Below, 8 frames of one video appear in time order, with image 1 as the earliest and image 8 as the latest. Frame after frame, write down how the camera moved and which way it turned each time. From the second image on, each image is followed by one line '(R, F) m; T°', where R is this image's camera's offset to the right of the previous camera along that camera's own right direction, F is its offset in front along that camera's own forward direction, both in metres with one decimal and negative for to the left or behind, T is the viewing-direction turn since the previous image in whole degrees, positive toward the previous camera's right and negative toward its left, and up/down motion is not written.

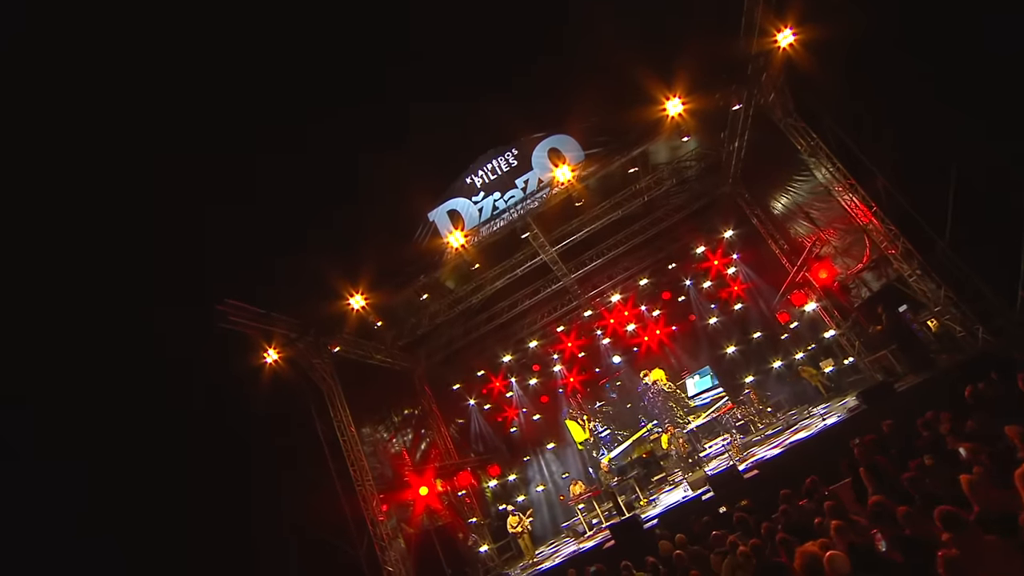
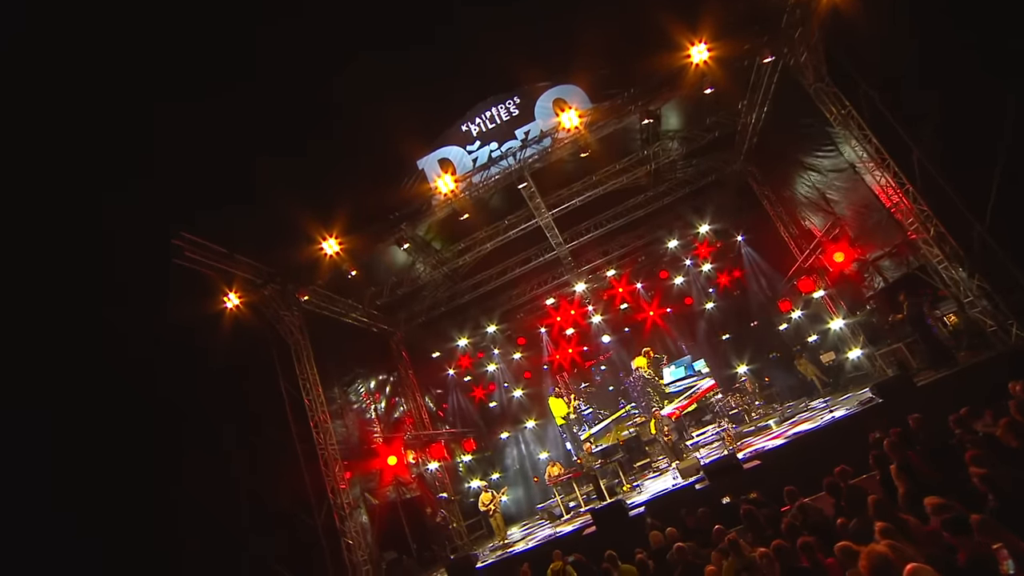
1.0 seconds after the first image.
(0.0, +1.1) m; +1°
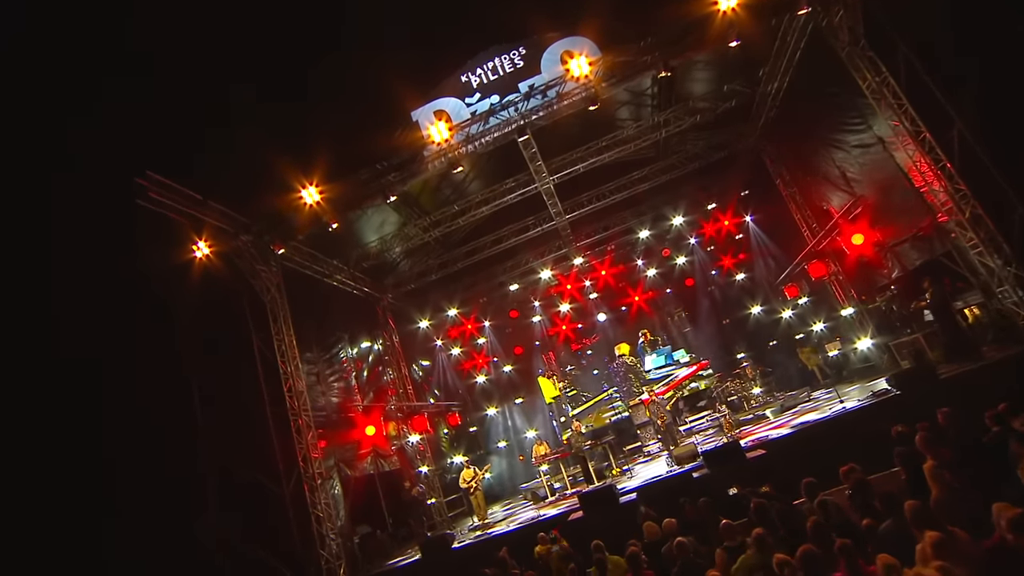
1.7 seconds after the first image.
(0.0, +0.9) m; +1°
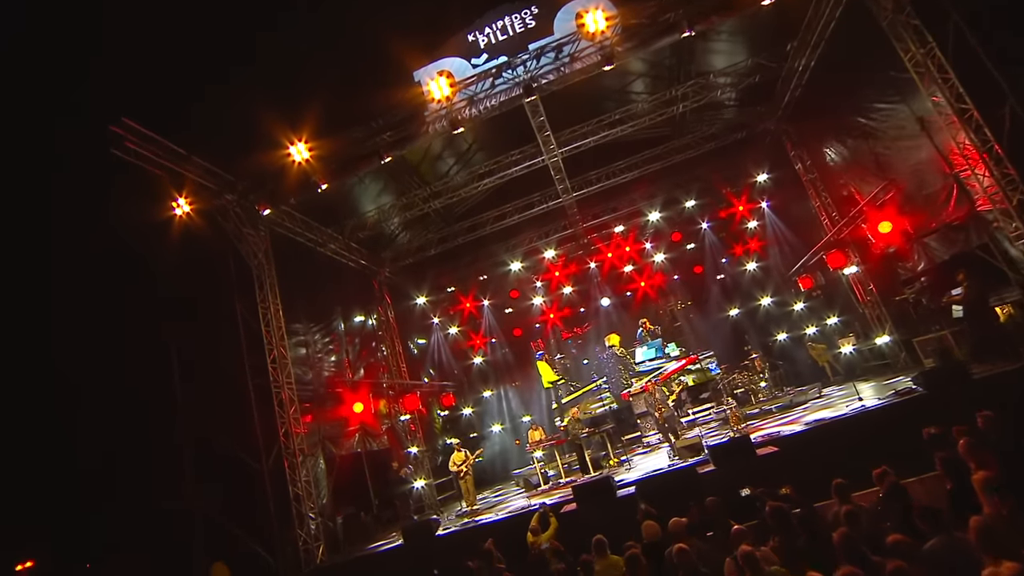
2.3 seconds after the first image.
(+0.1, +0.7) m; 0°
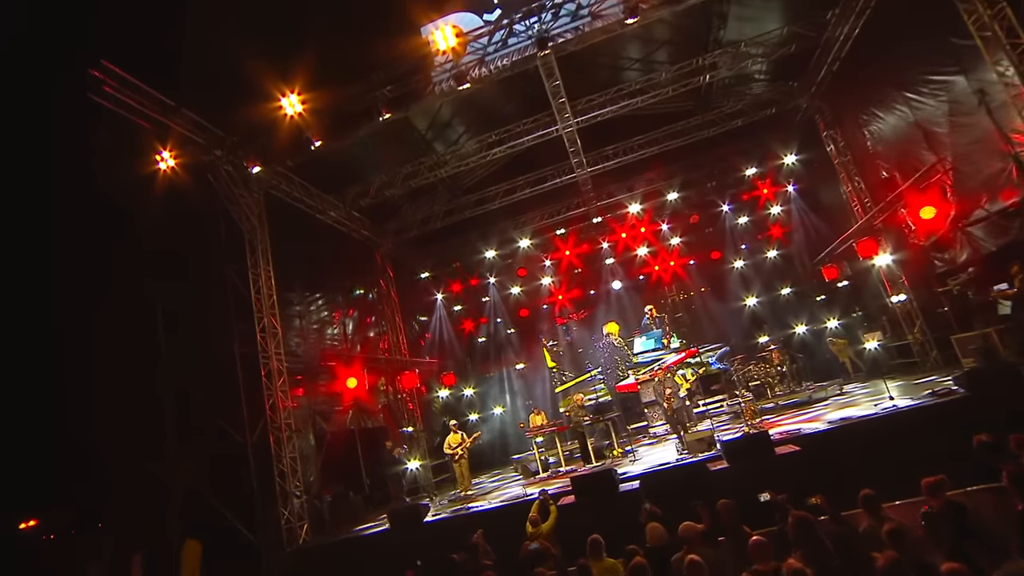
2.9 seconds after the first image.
(+0.1, +0.7) m; -1°
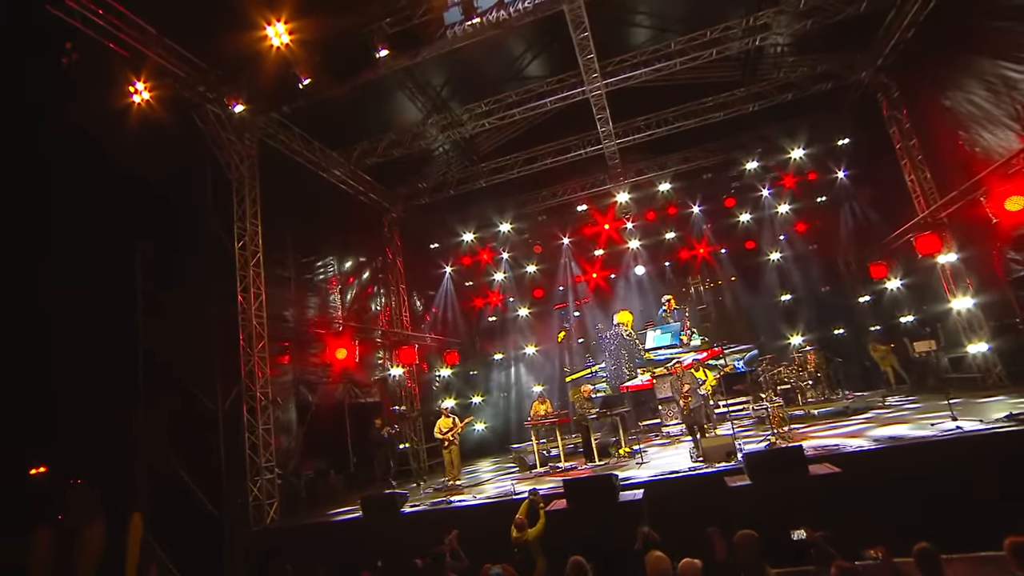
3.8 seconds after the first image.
(+0.4, +1.1) m; -3°
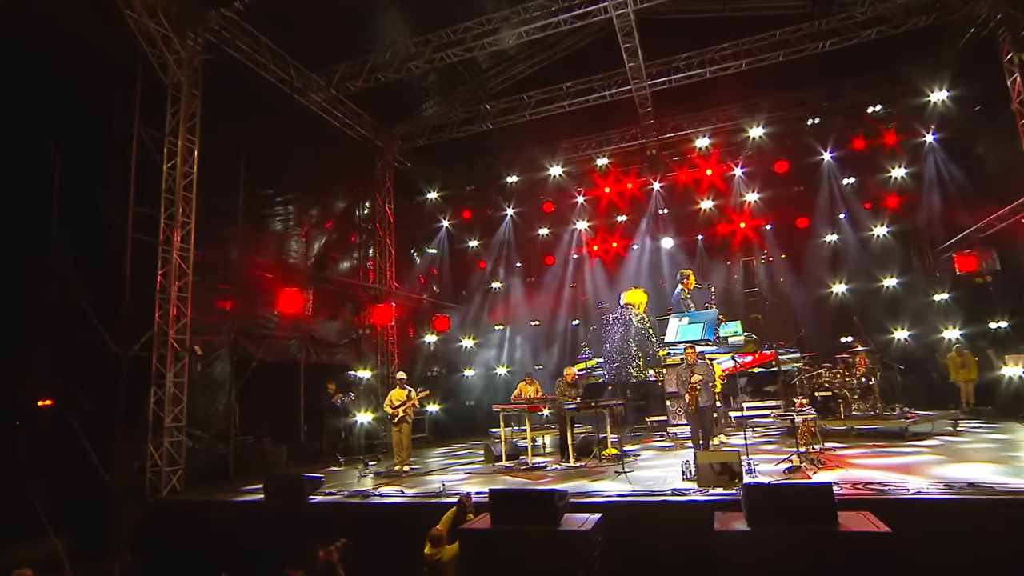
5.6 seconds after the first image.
(+1.1, +2.0) m; -5°
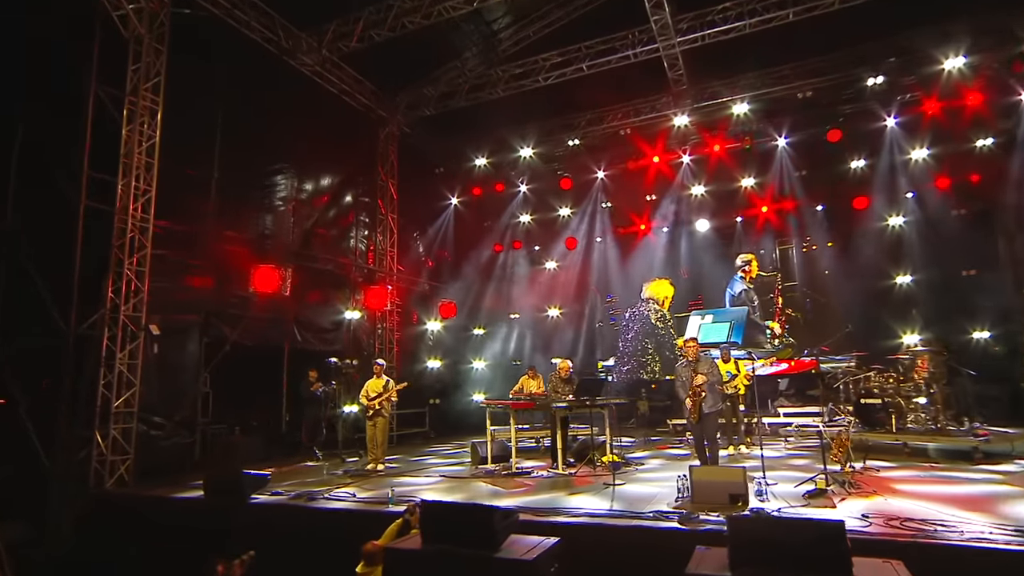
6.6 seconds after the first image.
(+0.8, +1.2) m; -5°
